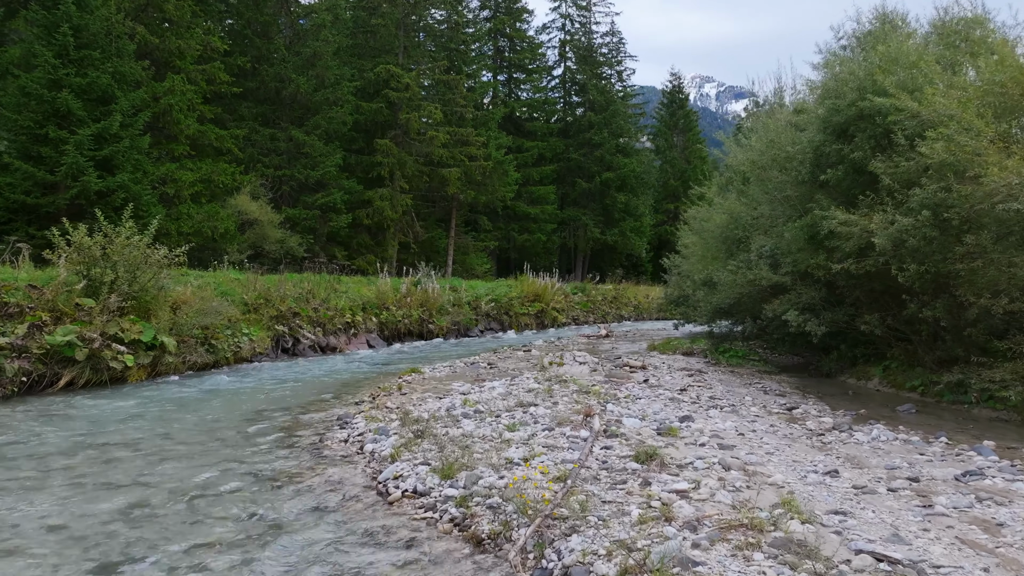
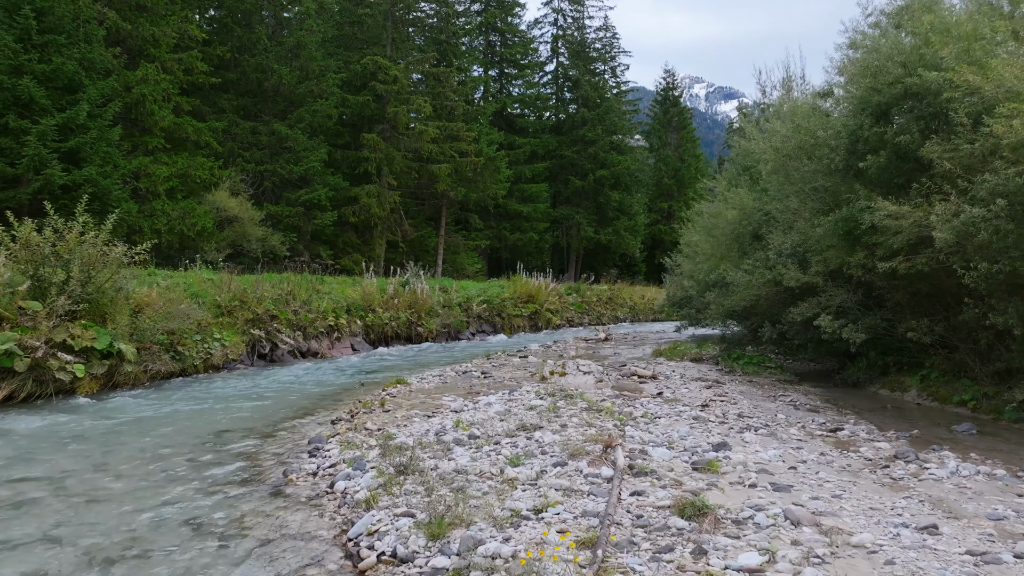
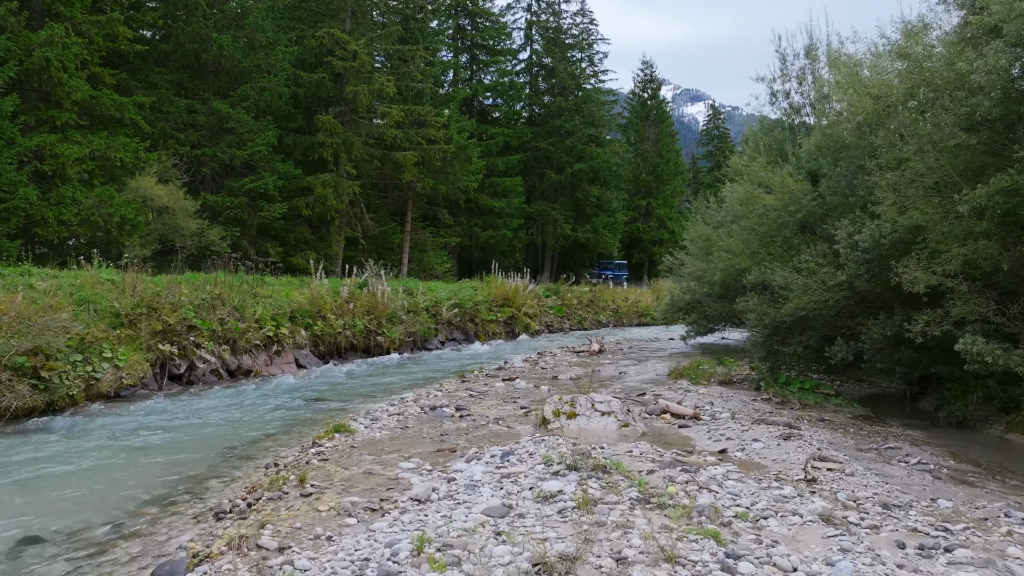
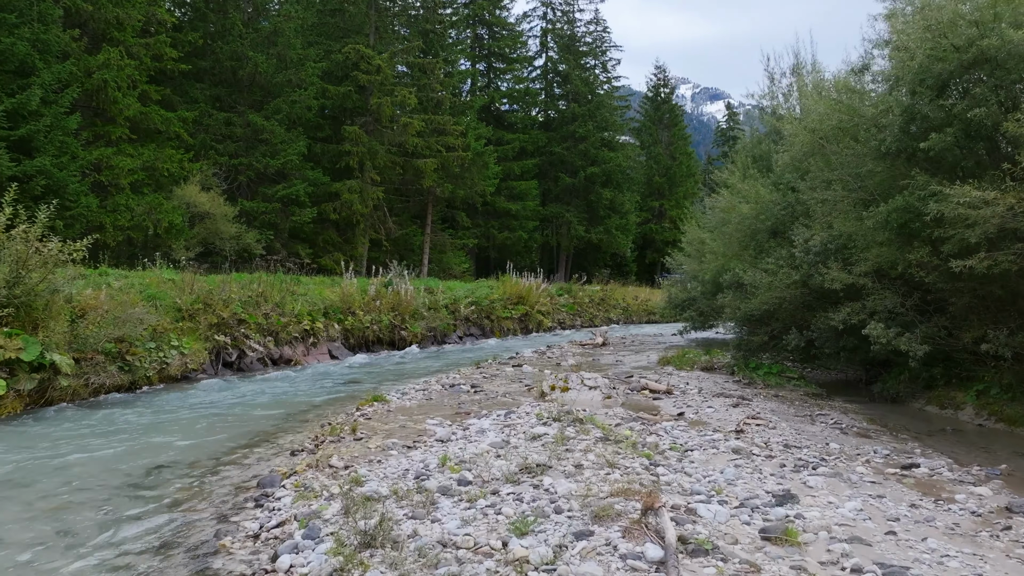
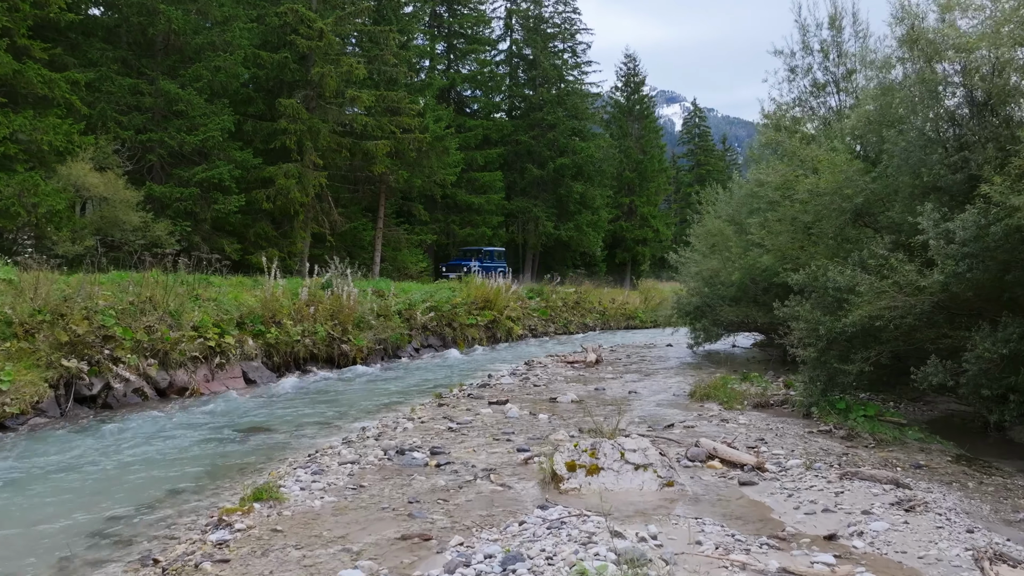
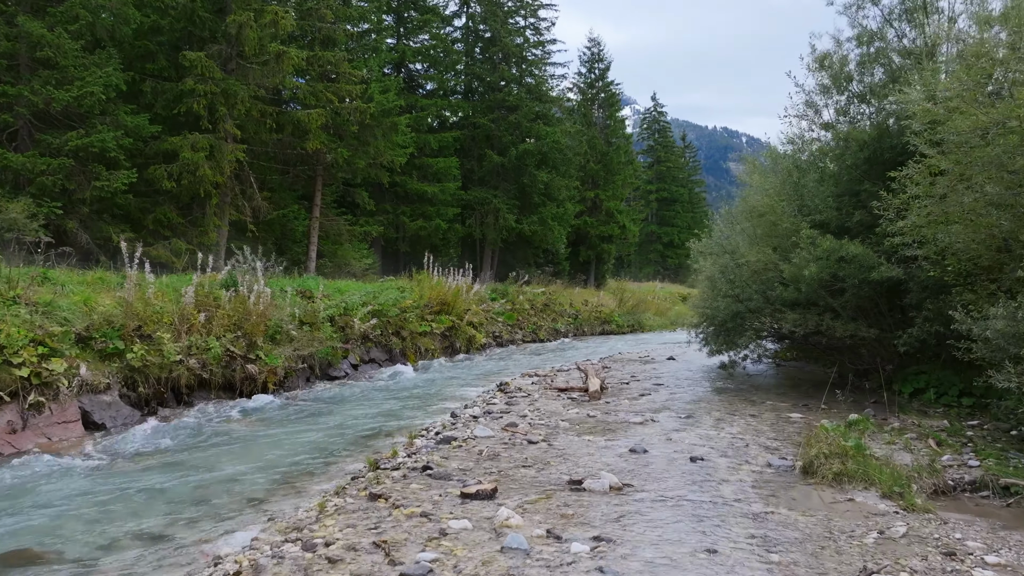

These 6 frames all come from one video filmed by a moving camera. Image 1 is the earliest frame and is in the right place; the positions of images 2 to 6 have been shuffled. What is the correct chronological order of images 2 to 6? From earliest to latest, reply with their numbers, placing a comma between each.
2, 4, 3, 5, 6
